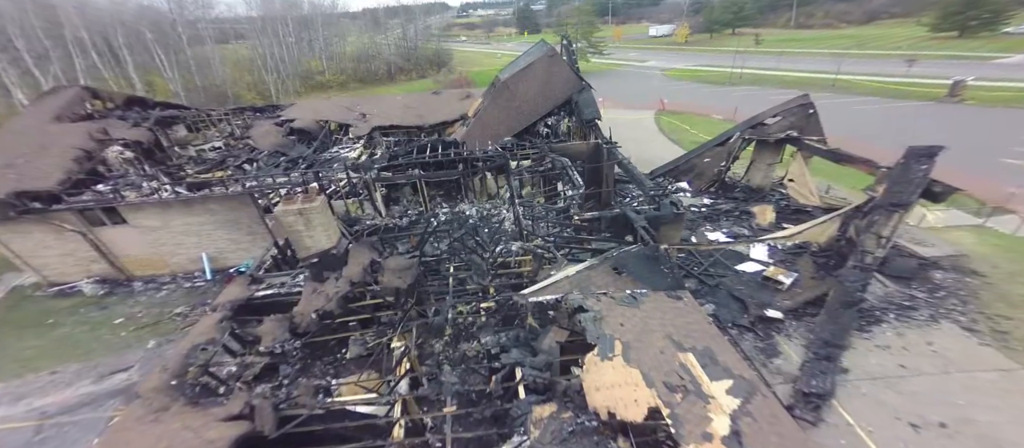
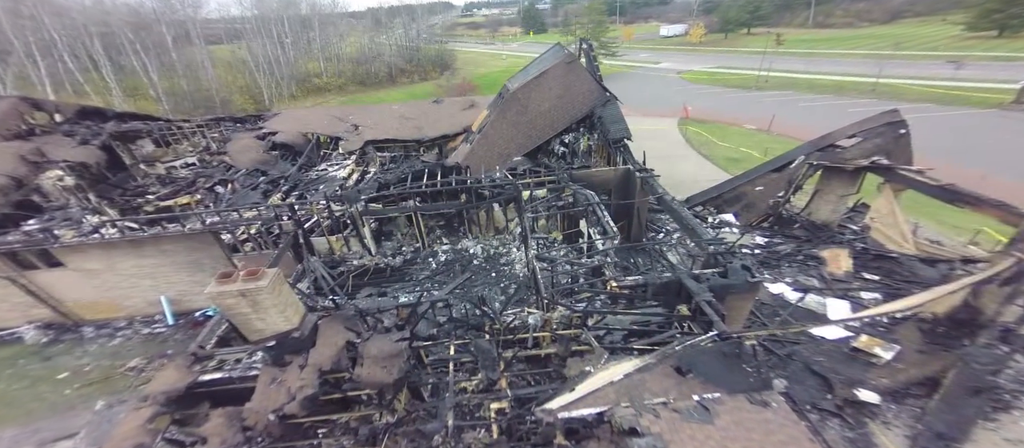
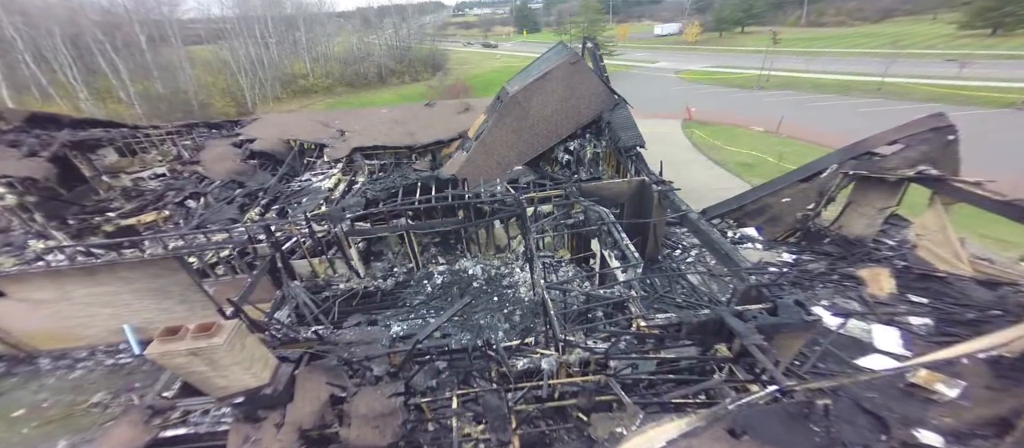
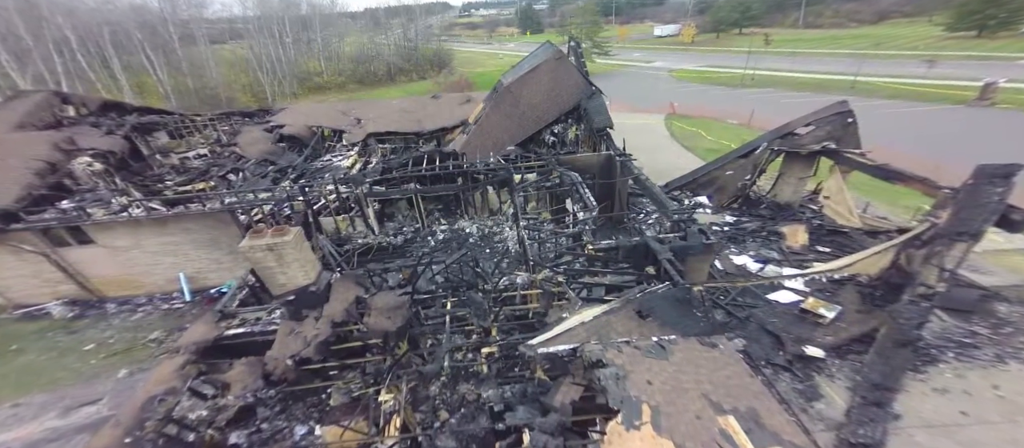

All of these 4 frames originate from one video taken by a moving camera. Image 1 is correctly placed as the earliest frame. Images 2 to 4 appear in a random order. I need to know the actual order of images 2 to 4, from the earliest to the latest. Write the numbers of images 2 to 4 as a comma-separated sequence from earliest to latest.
4, 2, 3
